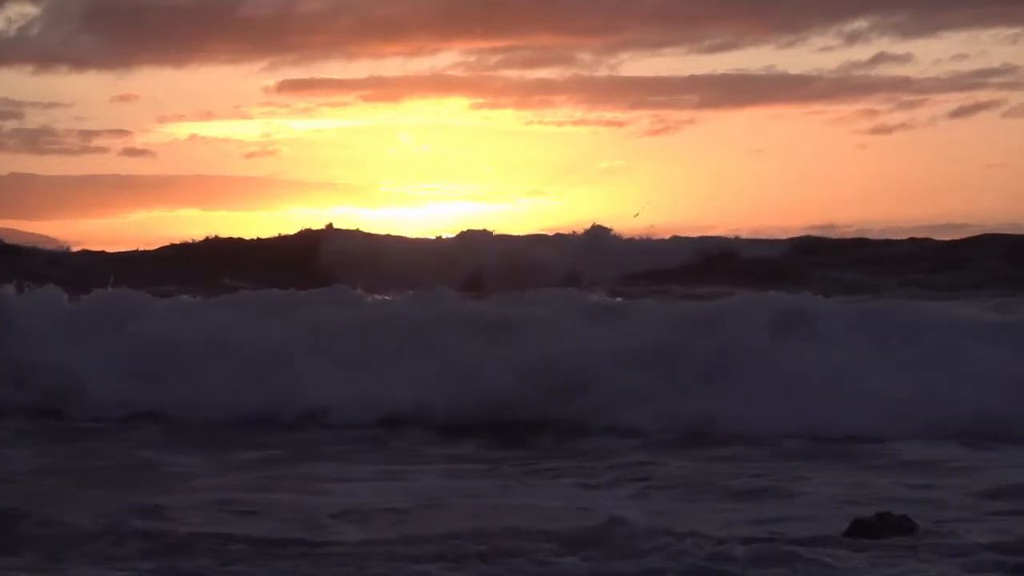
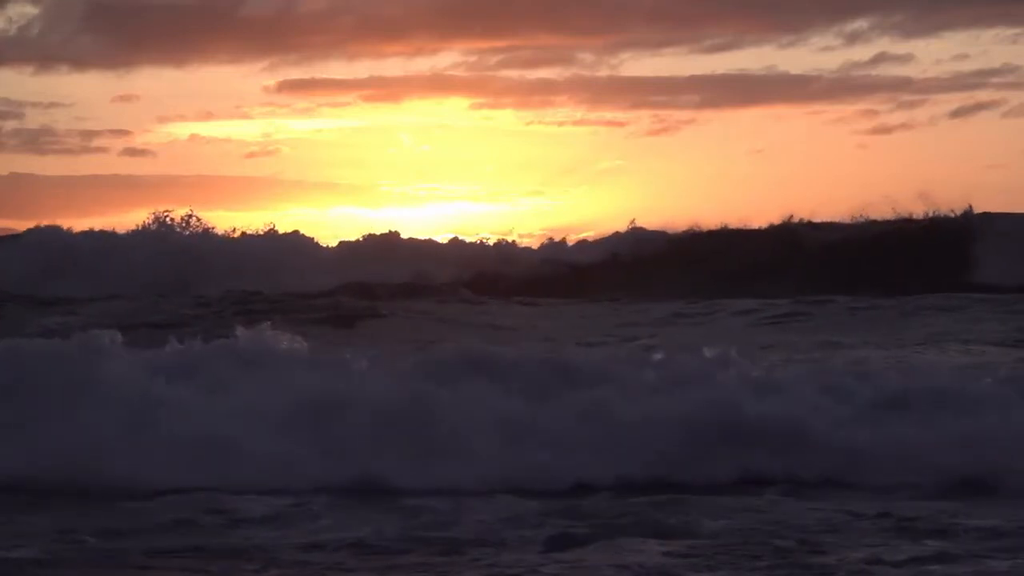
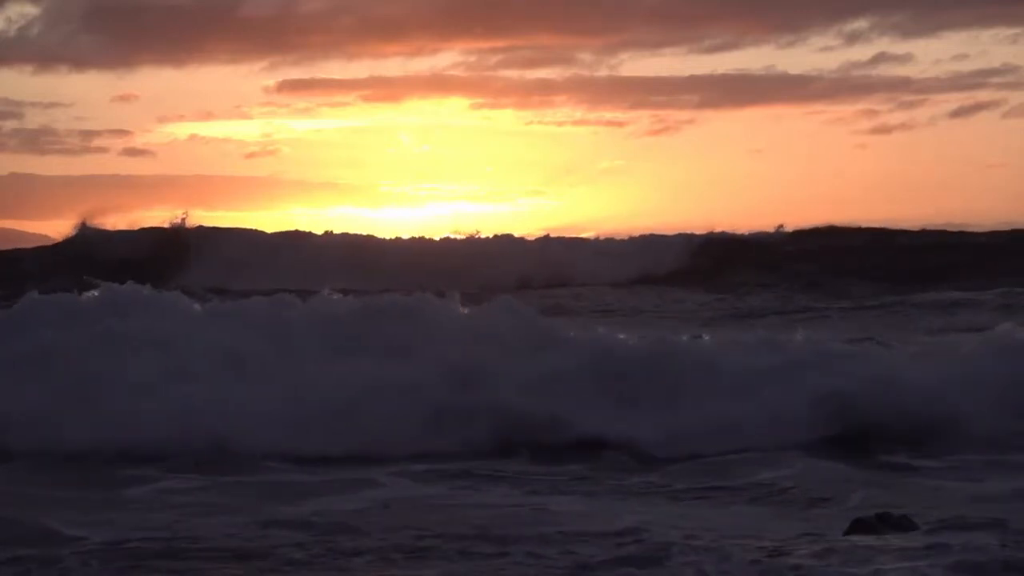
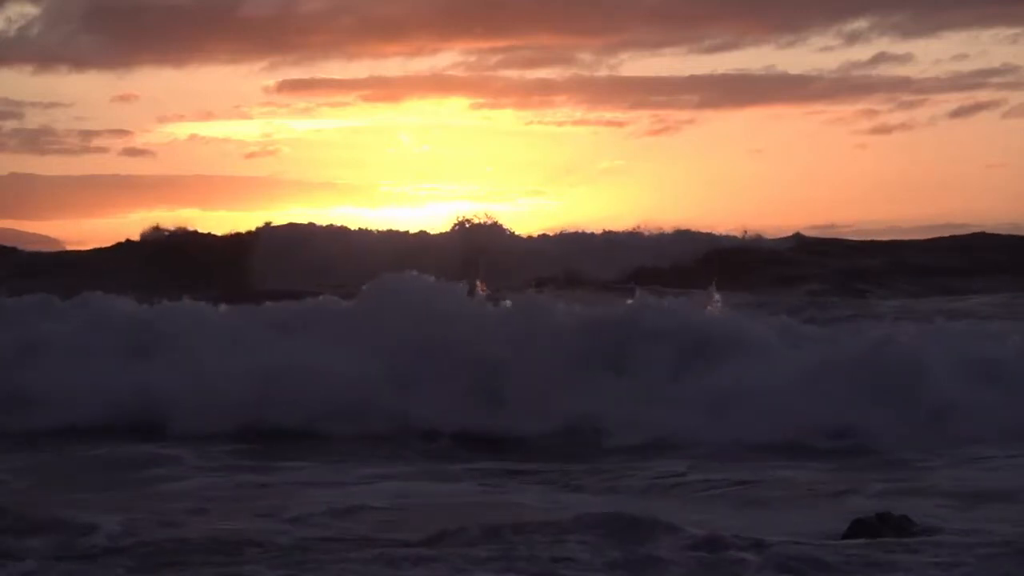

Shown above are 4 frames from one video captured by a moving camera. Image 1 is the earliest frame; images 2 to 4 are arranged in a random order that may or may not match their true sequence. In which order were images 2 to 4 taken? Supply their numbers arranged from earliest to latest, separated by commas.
4, 3, 2
